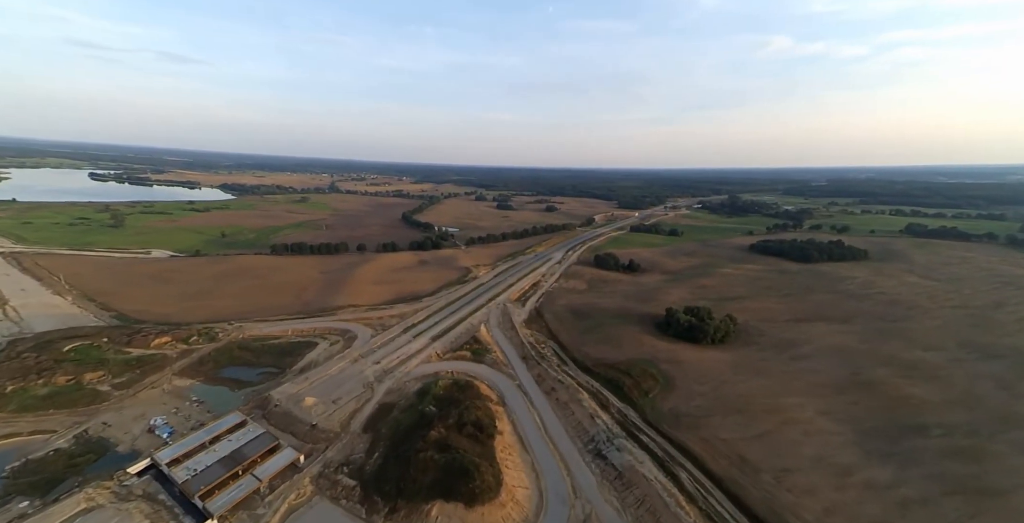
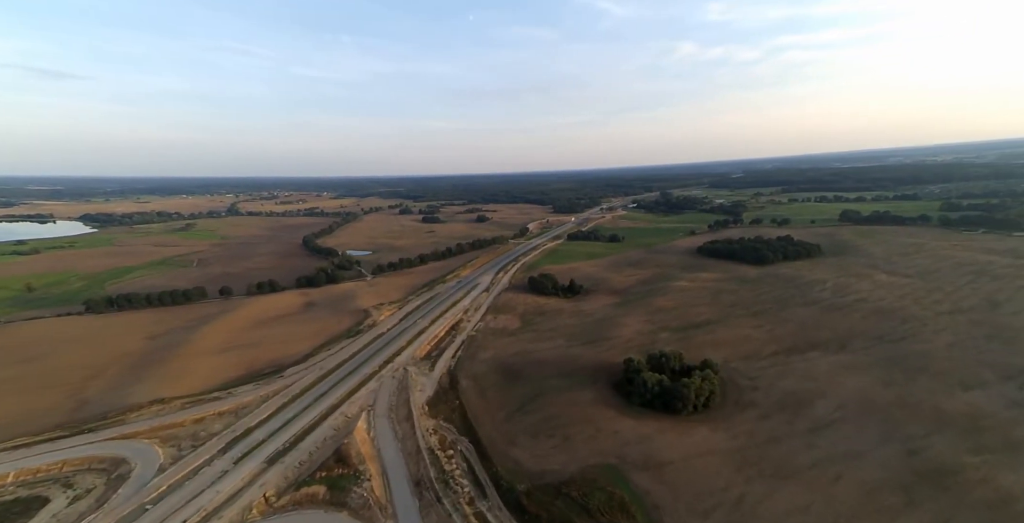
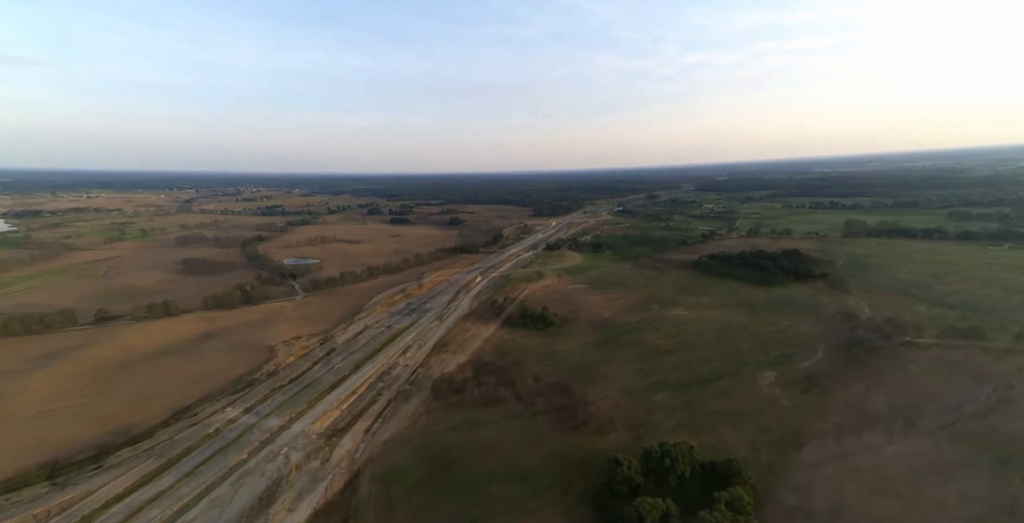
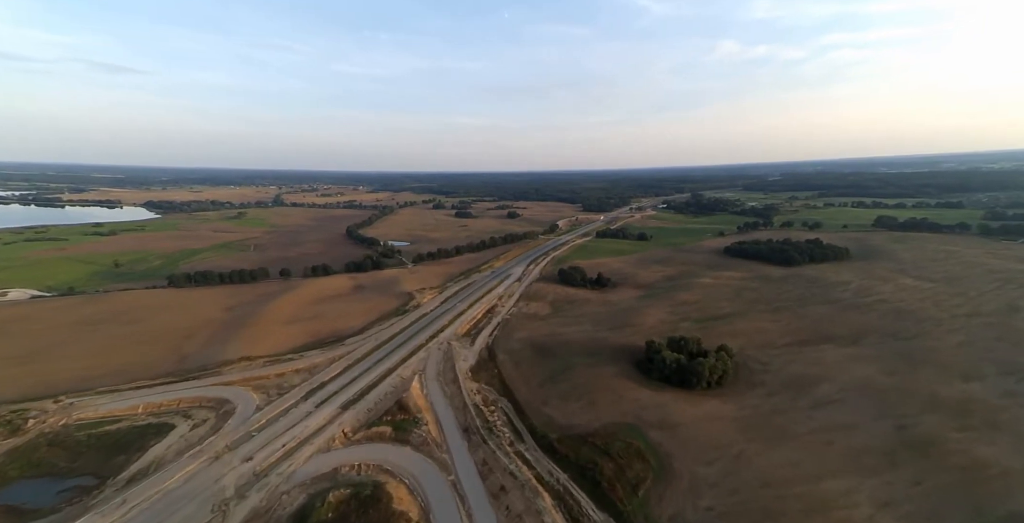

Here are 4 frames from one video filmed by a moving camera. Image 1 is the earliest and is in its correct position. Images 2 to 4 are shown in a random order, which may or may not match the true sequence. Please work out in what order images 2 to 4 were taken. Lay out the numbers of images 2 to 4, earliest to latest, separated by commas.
4, 2, 3
